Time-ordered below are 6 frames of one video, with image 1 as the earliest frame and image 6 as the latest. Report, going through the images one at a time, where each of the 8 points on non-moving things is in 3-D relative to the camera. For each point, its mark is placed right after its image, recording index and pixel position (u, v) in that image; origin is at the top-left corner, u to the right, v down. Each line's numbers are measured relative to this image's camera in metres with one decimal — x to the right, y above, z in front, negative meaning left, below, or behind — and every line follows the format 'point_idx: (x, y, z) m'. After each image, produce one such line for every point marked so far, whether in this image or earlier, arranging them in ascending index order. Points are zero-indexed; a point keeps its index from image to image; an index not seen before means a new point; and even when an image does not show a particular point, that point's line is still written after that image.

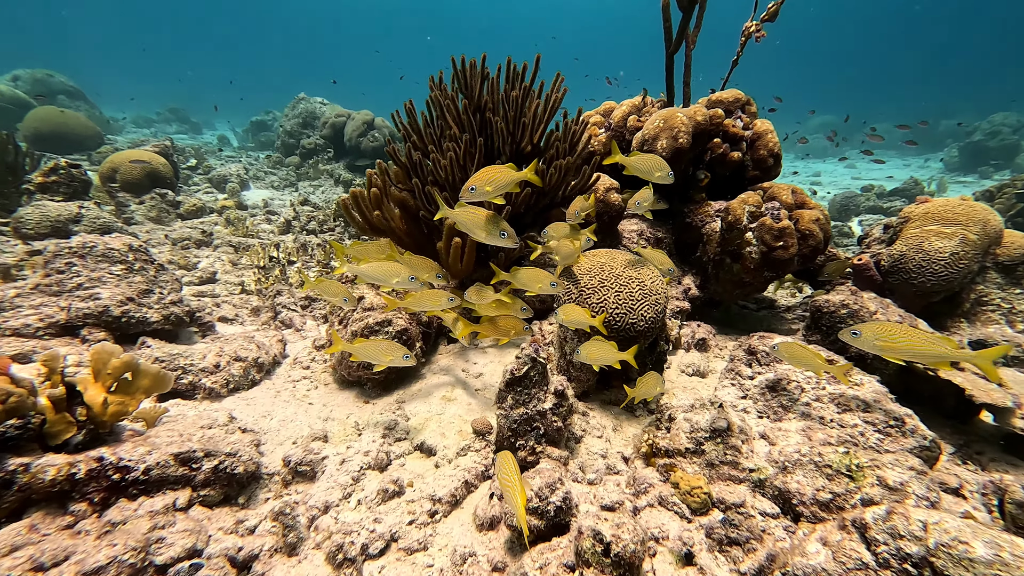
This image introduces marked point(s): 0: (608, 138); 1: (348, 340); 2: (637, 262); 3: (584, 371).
0: (+1.3, +2.0, +6.5) m
1: (-1.3, -0.4, +4.1) m
2: (+1.0, +0.2, +4.2) m
3: (+0.6, -0.7, +4.0) m
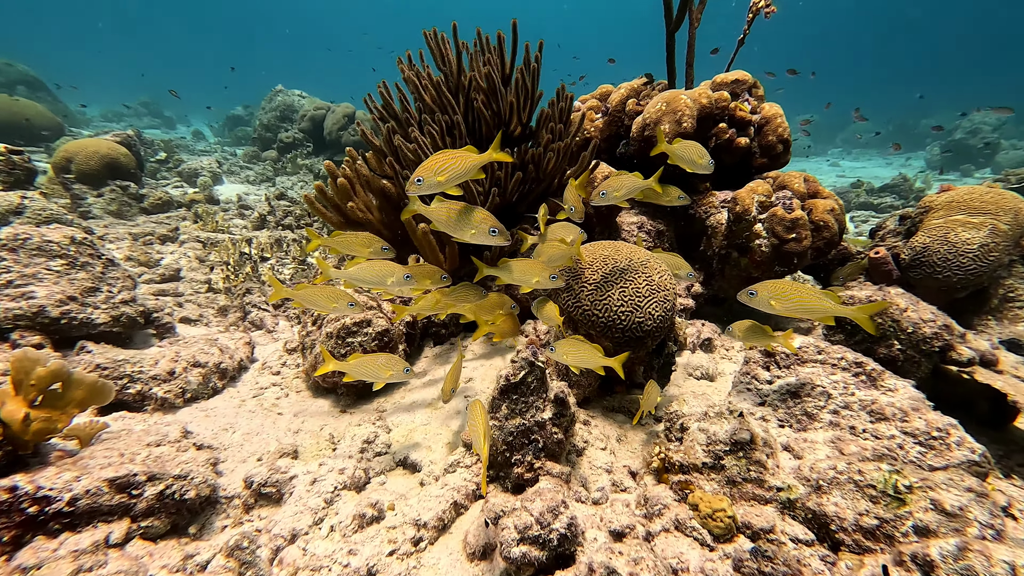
0: (+1.2, +2.0, +6.2) m
1: (-1.4, -0.4, +3.7) m
2: (+1.0, +0.2, +3.8) m
3: (+0.5, -0.7, +3.7) m
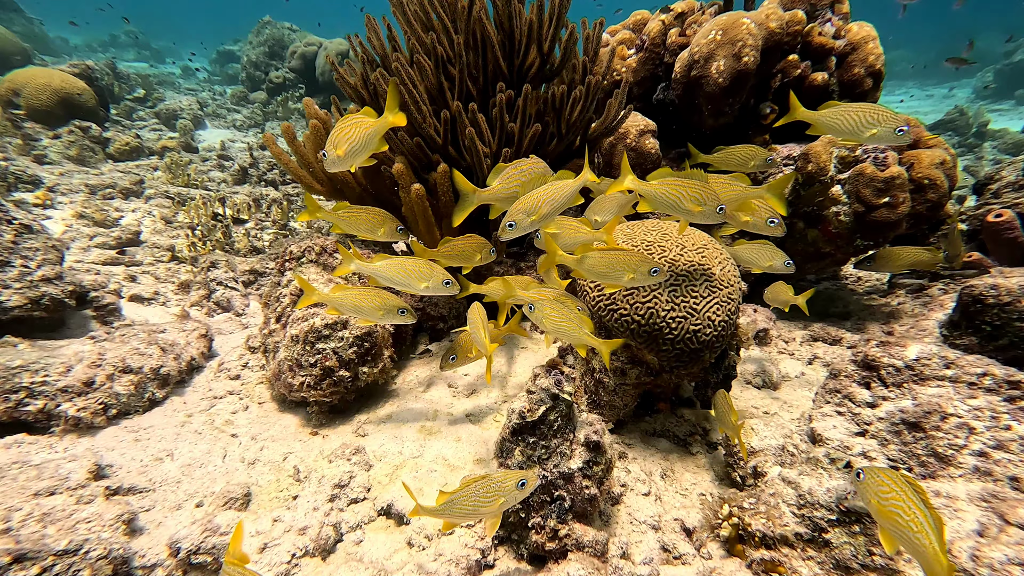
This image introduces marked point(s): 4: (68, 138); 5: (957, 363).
0: (+1.3, +2.3, +5.1) m
1: (-1.3, -0.3, +2.9) m
2: (+1.1, +0.3, +2.9) m
3: (+0.6, -0.6, +2.8) m
4: (-6.8, +2.3, +7.9) m
5: (+2.2, -0.4, +2.5) m
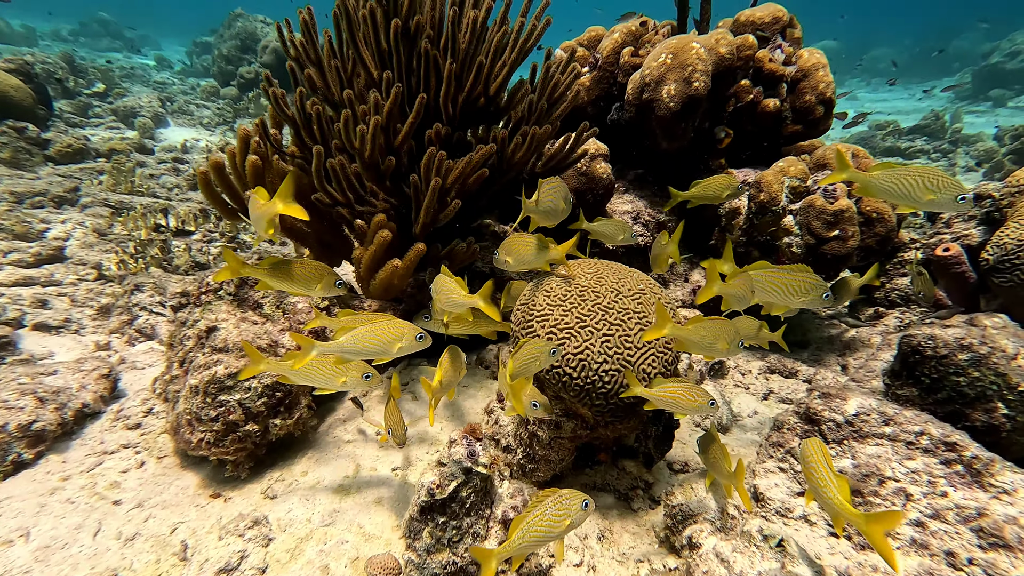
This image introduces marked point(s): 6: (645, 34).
0: (+0.8, +2.0, +5.0) m
1: (-1.7, -0.6, +2.6) m
2: (+0.7, 0.0, +2.7) m
3: (+0.2, -0.8, +2.6) m
4: (-7.4, +2.1, +7.3) m
5: (+1.8, -0.6, +2.4) m
6: (+1.4, +2.6, +5.2) m
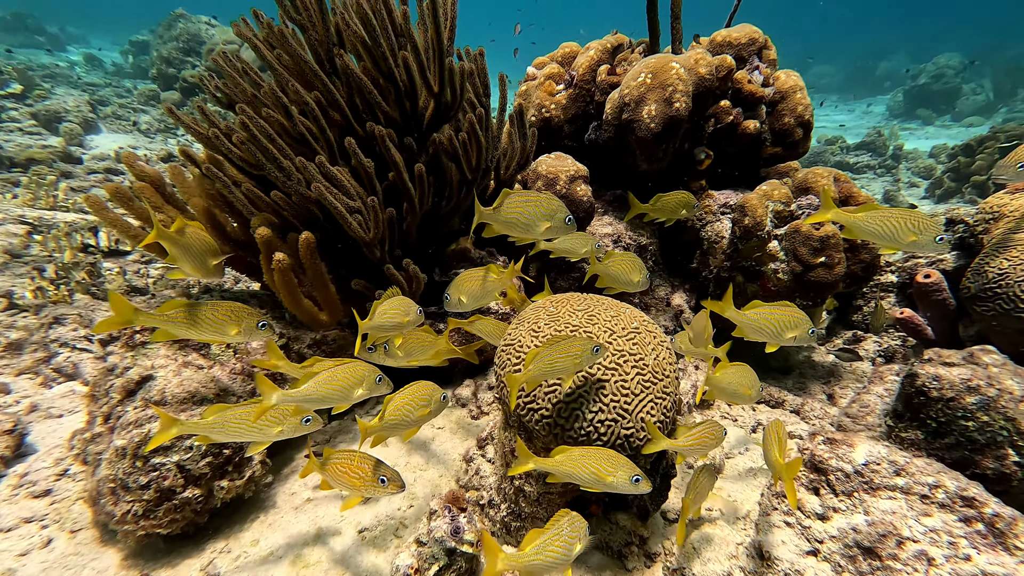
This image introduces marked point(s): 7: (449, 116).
0: (+0.6, +1.8, +4.8) m
1: (-1.8, -0.8, +2.3) m
2: (+0.6, -0.2, +2.5) m
3: (+0.1, -1.0, +2.4) m
4: (-7.8, +1.8, +6.6) m
5: (+1.7, -0.8, +2.2) m
6: (+1.1, +2.4, +5.0) m
7: (-0.3, +1.2, +3.7) m
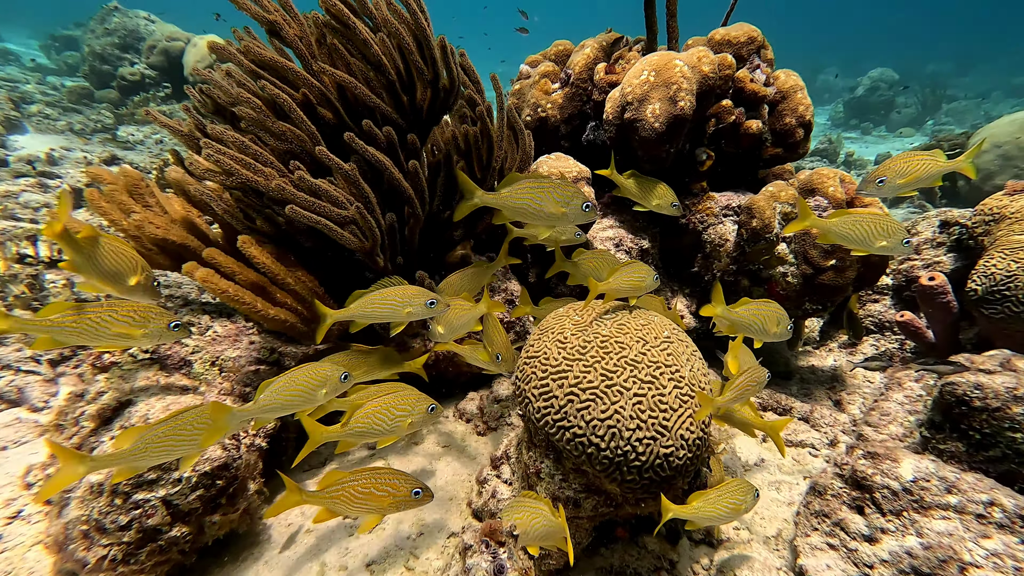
0: (+0.5, +1.7, +4.6) m
1: (-1.7, -0.8, +1.9) m
2: (+0.7, -0.2, +2.3) m
3: (+0.3, -1.1, +2.2) m
4: (-7.9, +1.6, +6.0) m
5: (+1.8, -0.8, +2.1) m
6: (+1.1, +2.3, +4.9) m
7: (-0.3, +1.2, +3.5) m
